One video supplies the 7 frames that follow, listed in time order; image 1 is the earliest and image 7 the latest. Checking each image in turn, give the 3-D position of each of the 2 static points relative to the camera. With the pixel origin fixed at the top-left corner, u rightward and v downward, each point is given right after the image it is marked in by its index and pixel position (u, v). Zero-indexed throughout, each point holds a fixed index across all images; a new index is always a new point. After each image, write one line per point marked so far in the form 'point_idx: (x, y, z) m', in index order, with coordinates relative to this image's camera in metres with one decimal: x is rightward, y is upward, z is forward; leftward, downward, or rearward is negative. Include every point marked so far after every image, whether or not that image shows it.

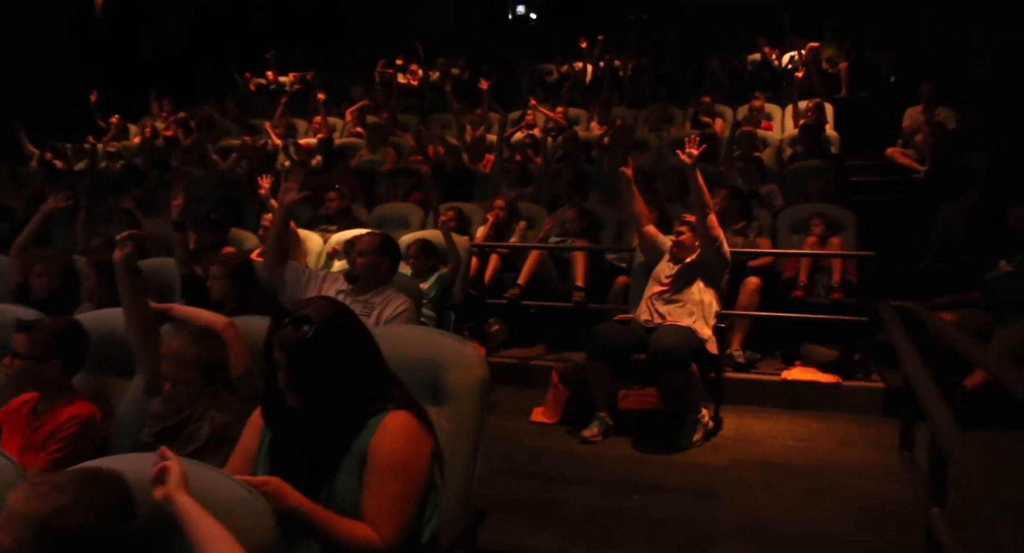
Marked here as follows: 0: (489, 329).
0: (-0.1, -0.3, +4.8) m
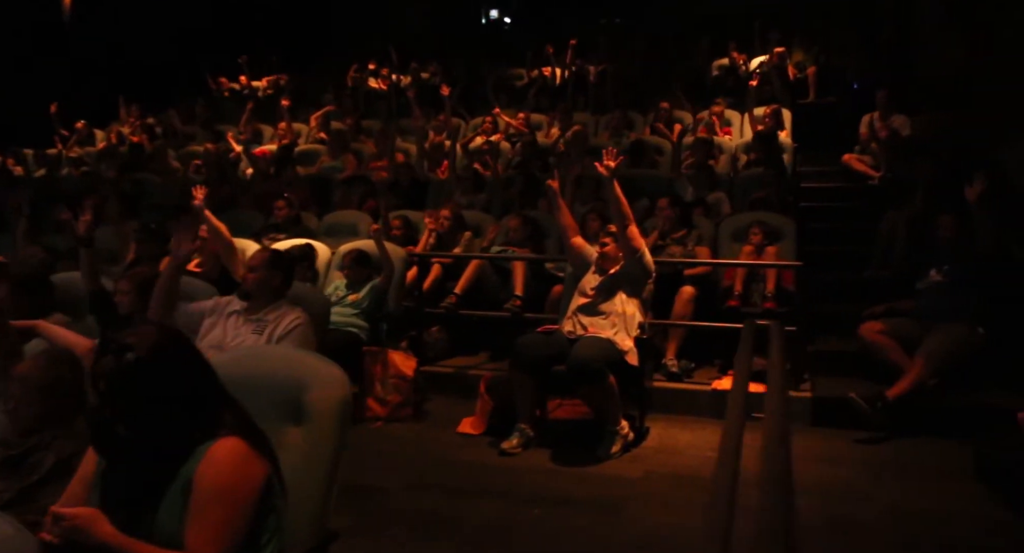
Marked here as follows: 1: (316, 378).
0: (-0.6, -0.4, +4.8) m
1: (-0.6, -0.3, +2.0) m
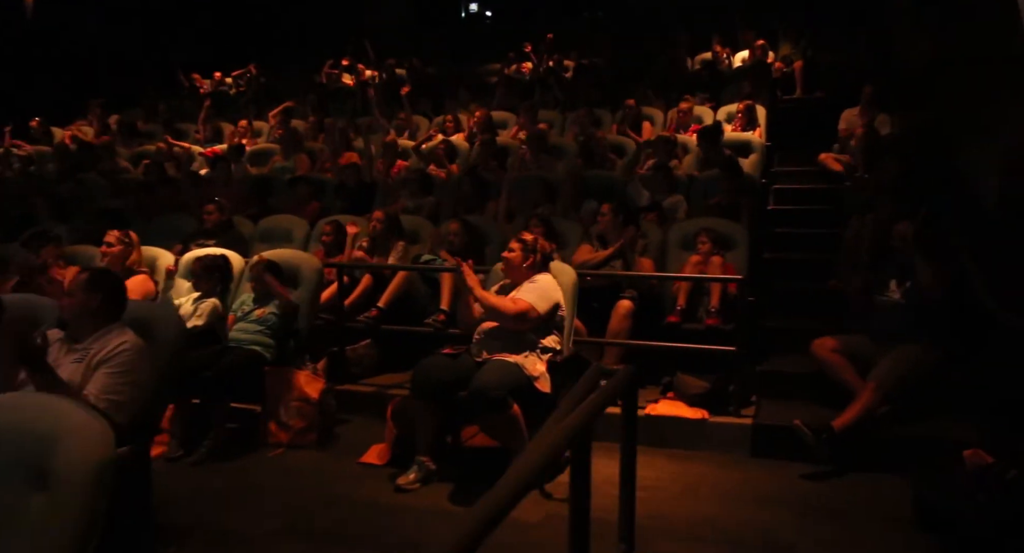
0: (-1.0, -0.5, +4.5) m
1: (-1.0, -0.4, +1.7) m
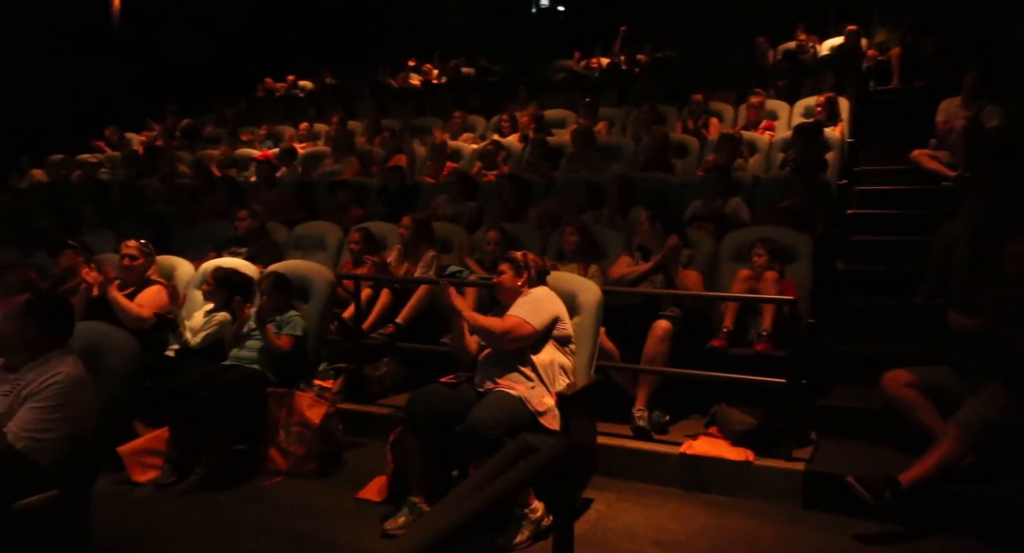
0: (-0.9, -0.6, +4.2) m
1: (-1.2, -0.5, +1.4) m
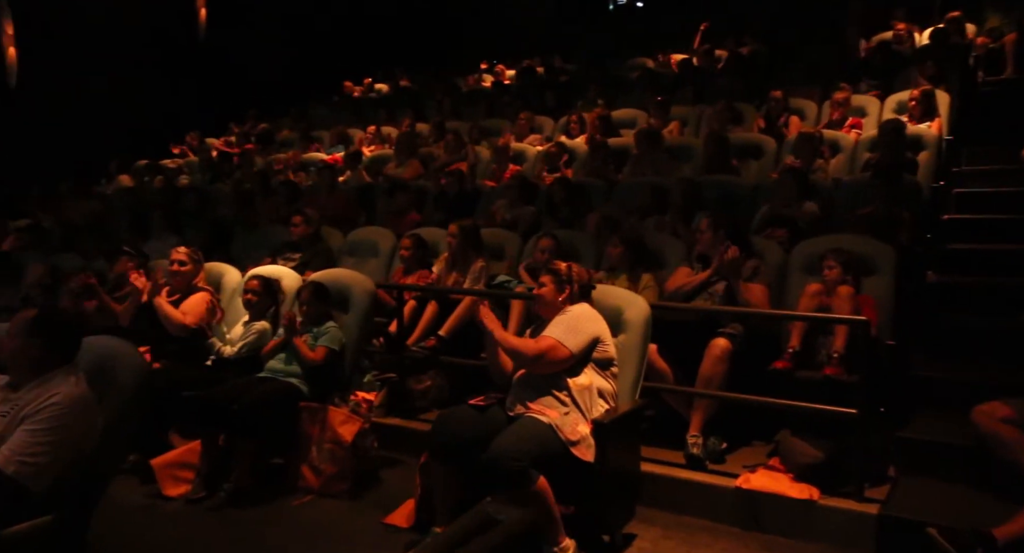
0: (-0.6, -0.6, +4.1) m
1: (-1.3, -0.5, +1.3) m
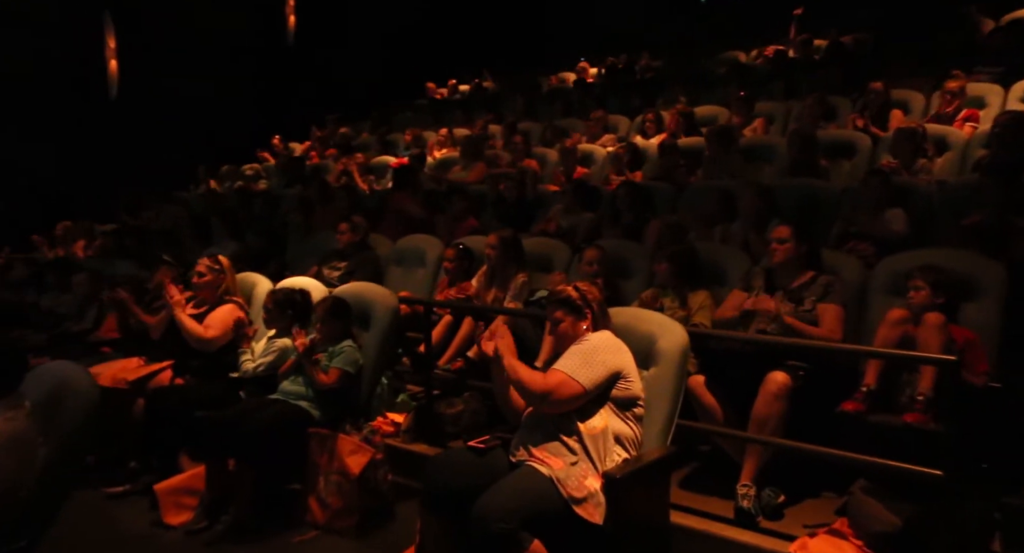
0: (-0.4, -0.7, +3.8) m
1: (-1.4, -0.6, +1.2) m
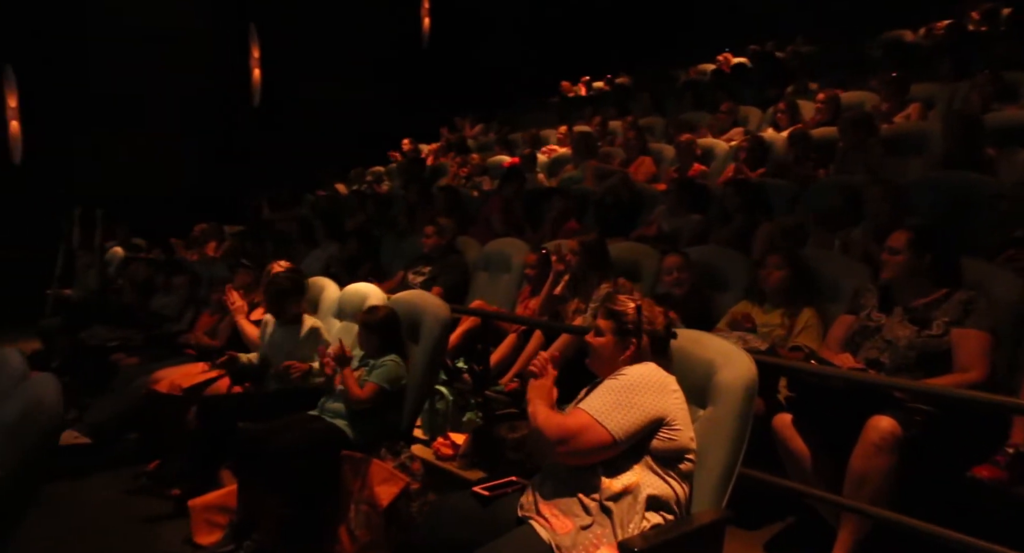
0: (-0.1, -0.7, +3.4) m
1: (-1.7, -0.6, +1.1) m
